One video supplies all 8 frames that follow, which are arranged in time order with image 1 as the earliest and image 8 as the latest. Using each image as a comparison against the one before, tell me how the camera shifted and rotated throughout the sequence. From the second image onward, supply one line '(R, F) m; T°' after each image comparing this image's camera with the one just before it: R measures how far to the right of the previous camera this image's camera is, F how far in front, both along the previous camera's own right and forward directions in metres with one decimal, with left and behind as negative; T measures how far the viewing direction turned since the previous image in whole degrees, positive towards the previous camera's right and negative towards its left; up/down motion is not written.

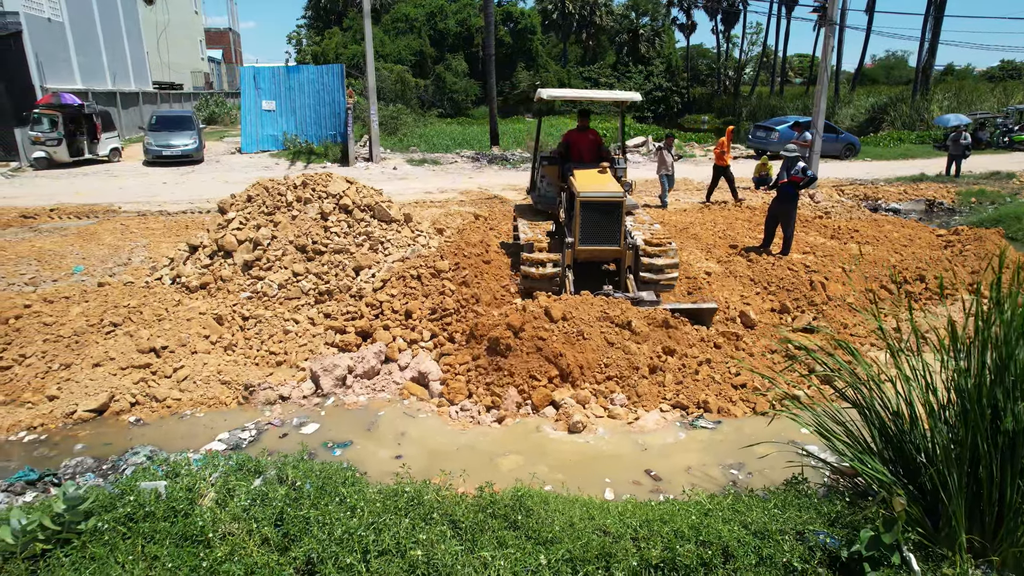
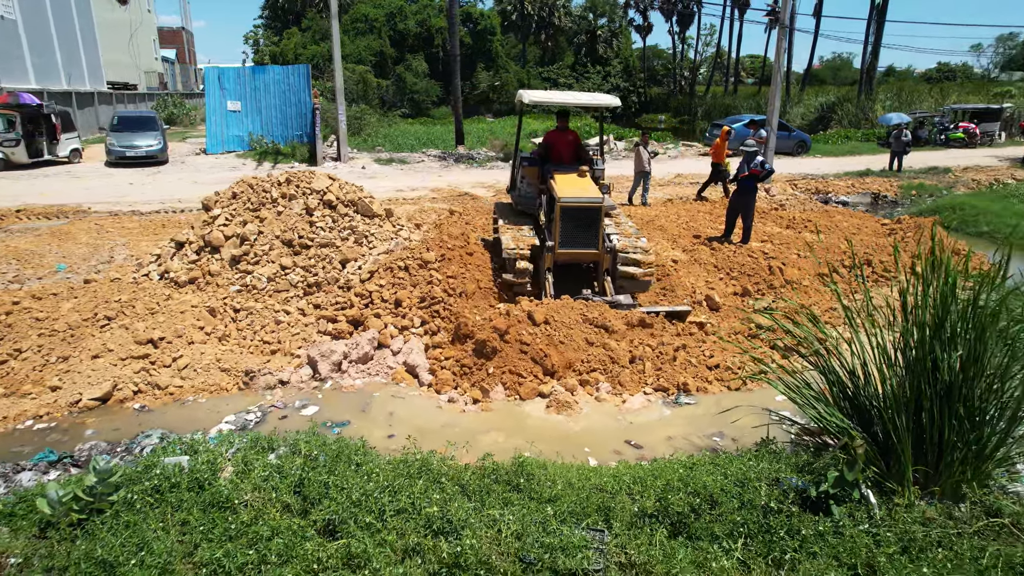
(-0.2, -0.4) m; +3°
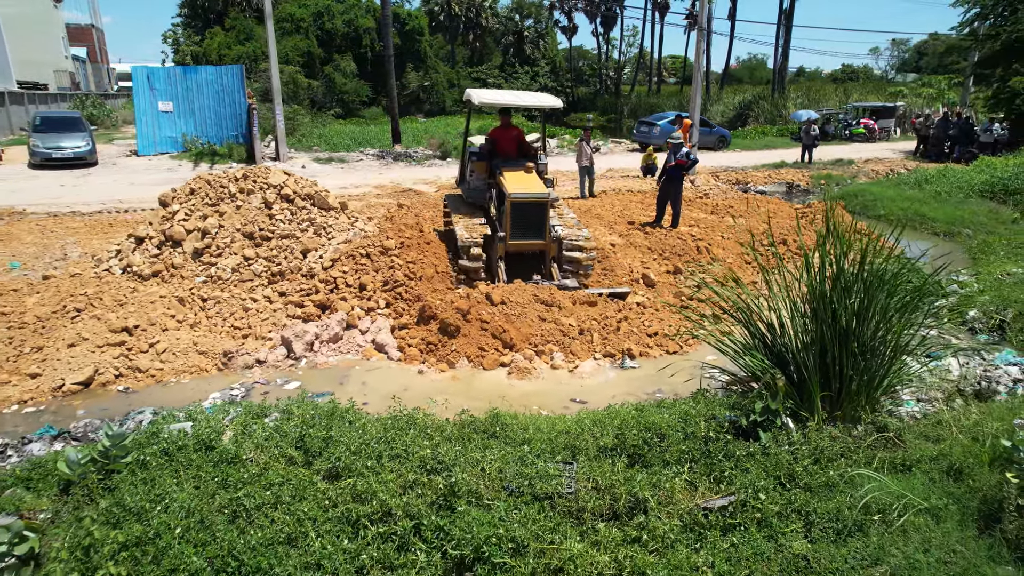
(-0.3, -0.6) m; +6°
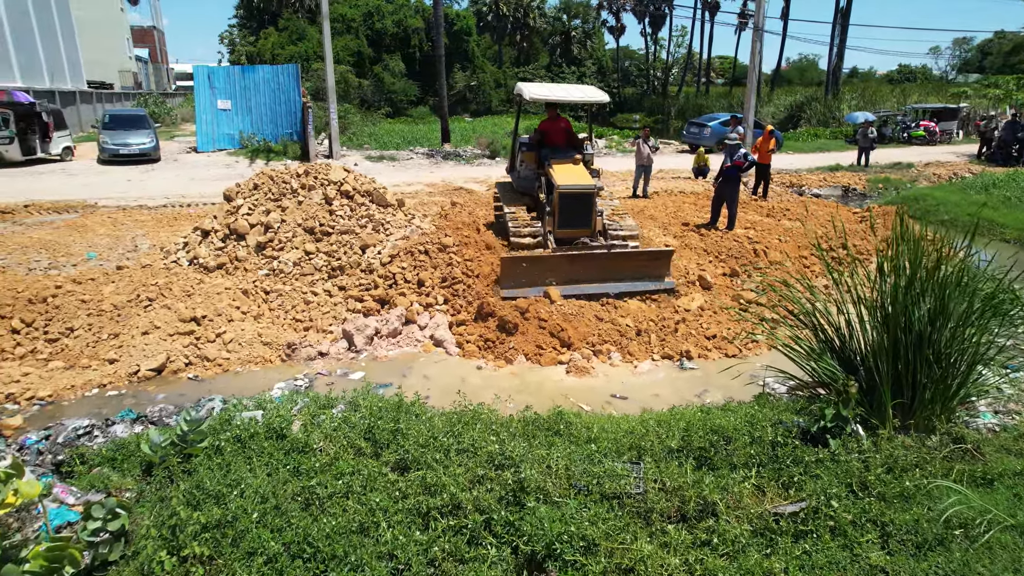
(-0.2, 0.0) m; -4°
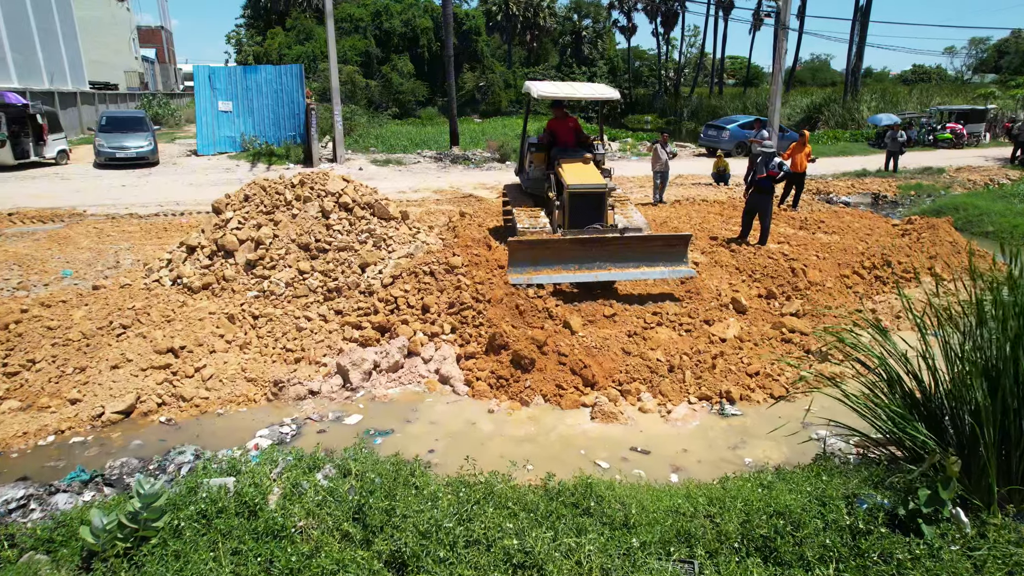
(-0.1, +0.8) m; -1°
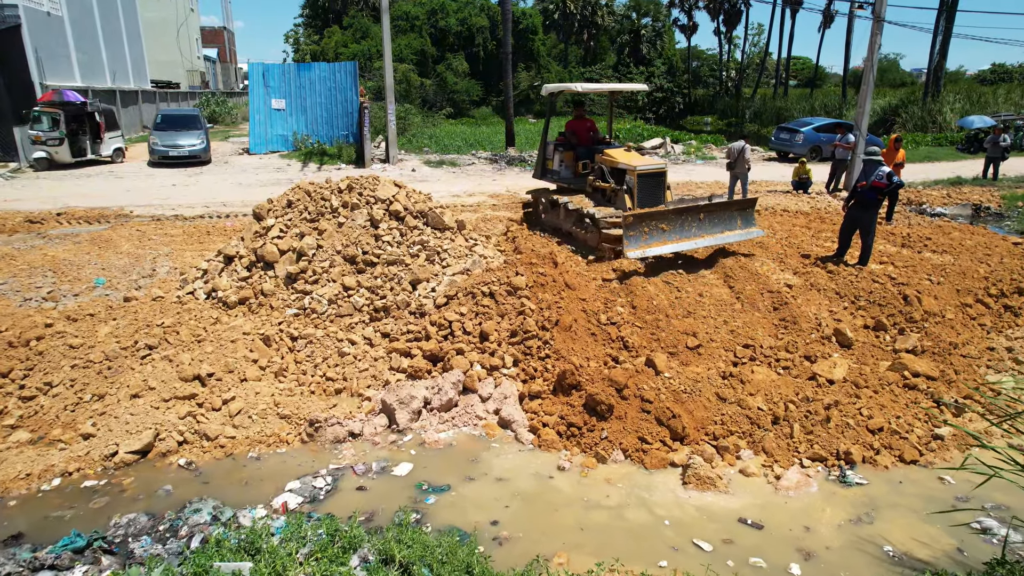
(-0.2, +0.9) m; -4°
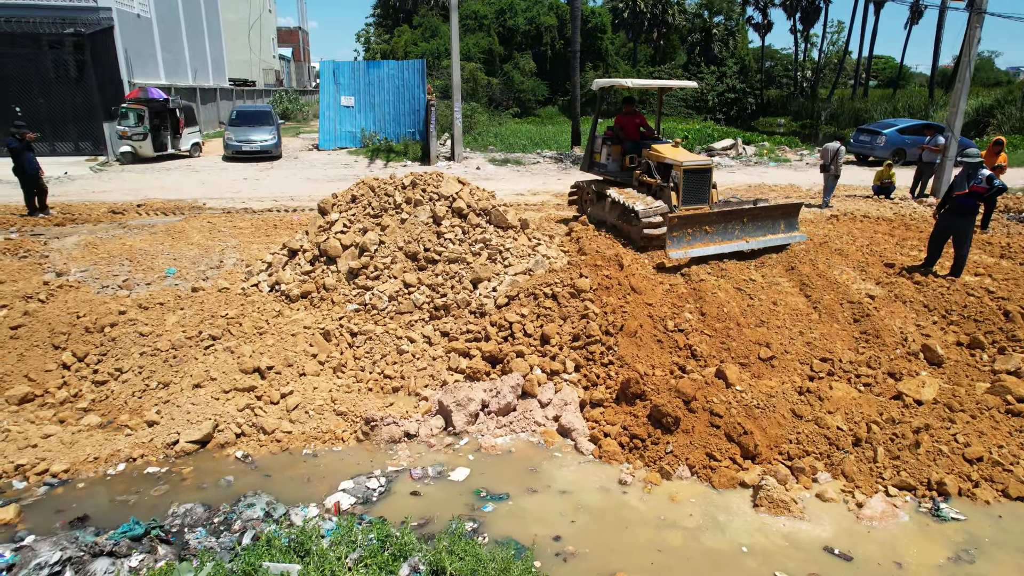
(0.0, +0.2) m; -5°
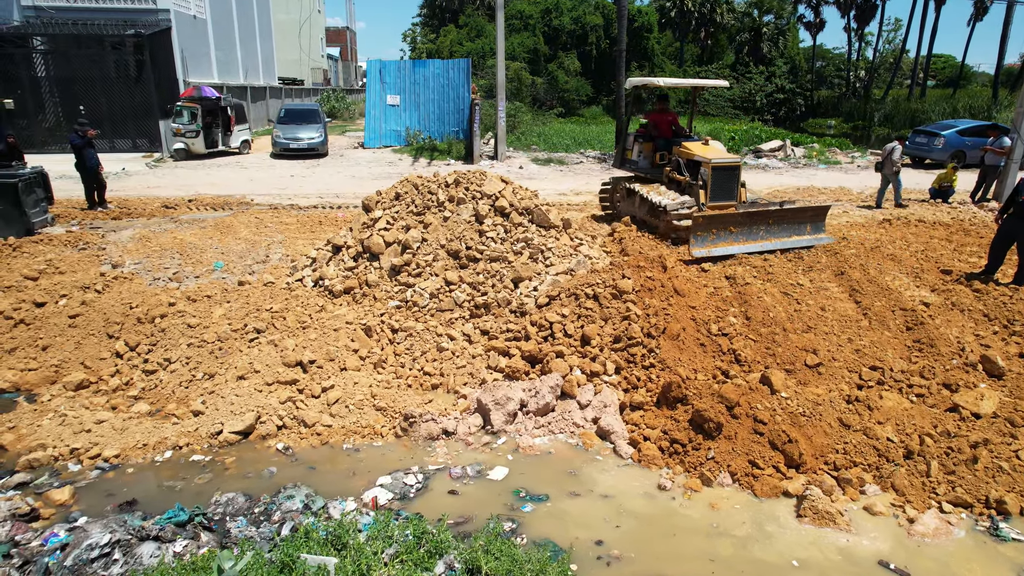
(0.0, 0.0) m; -4°
